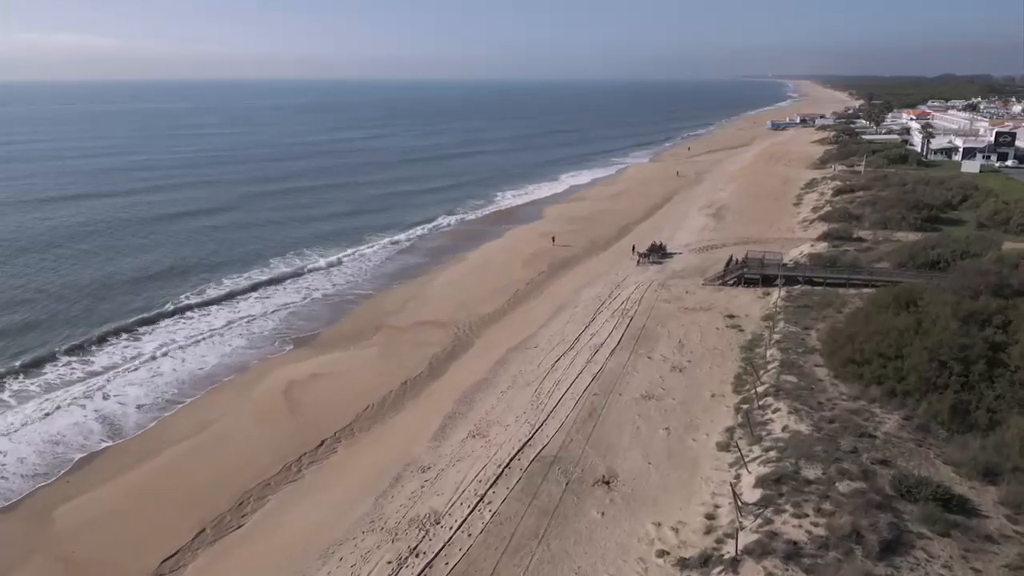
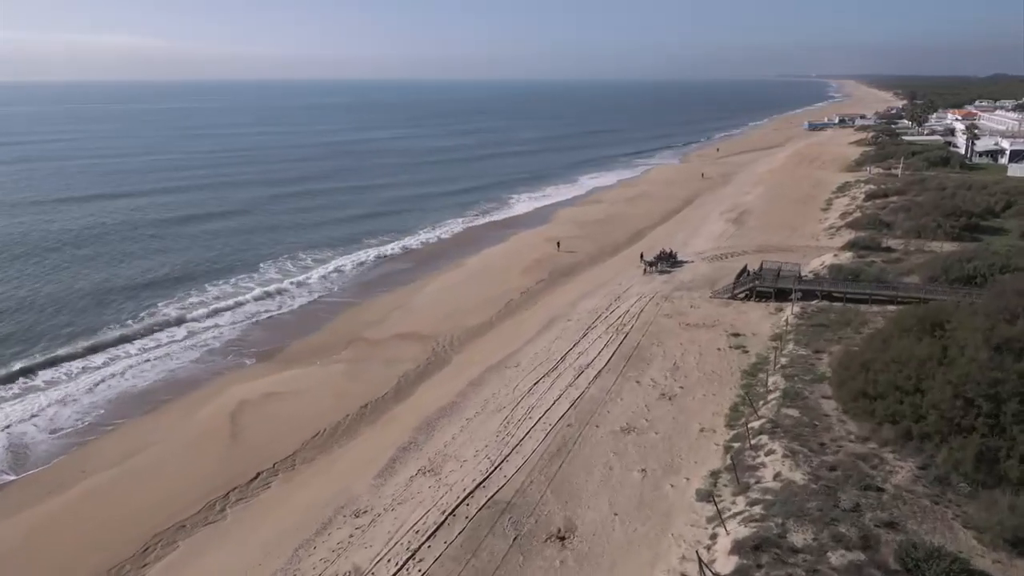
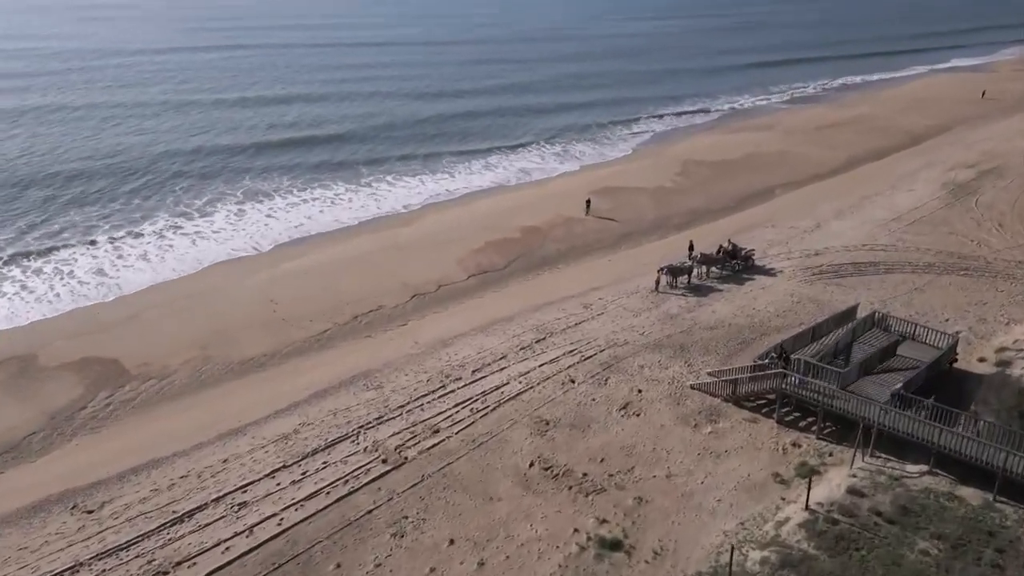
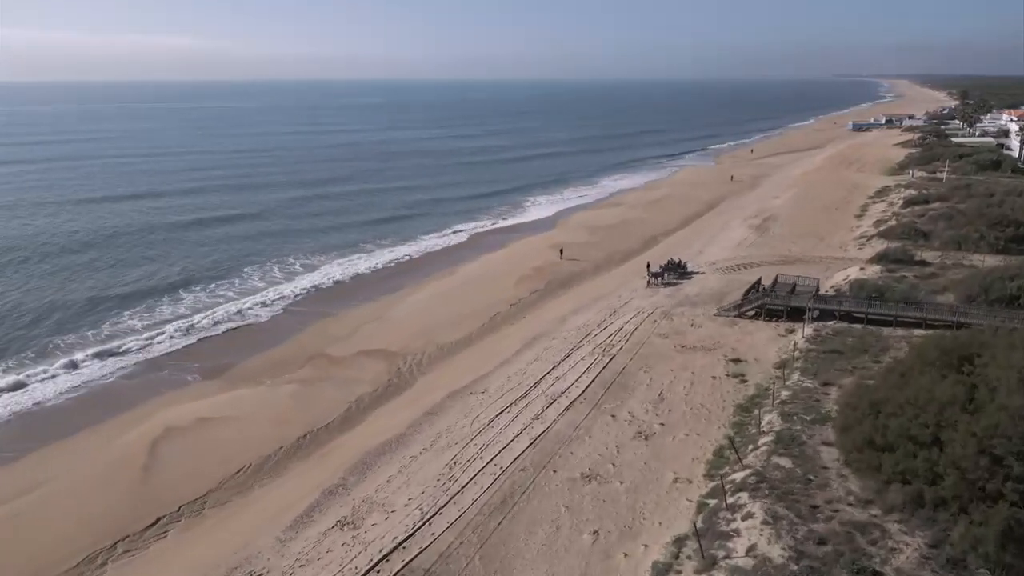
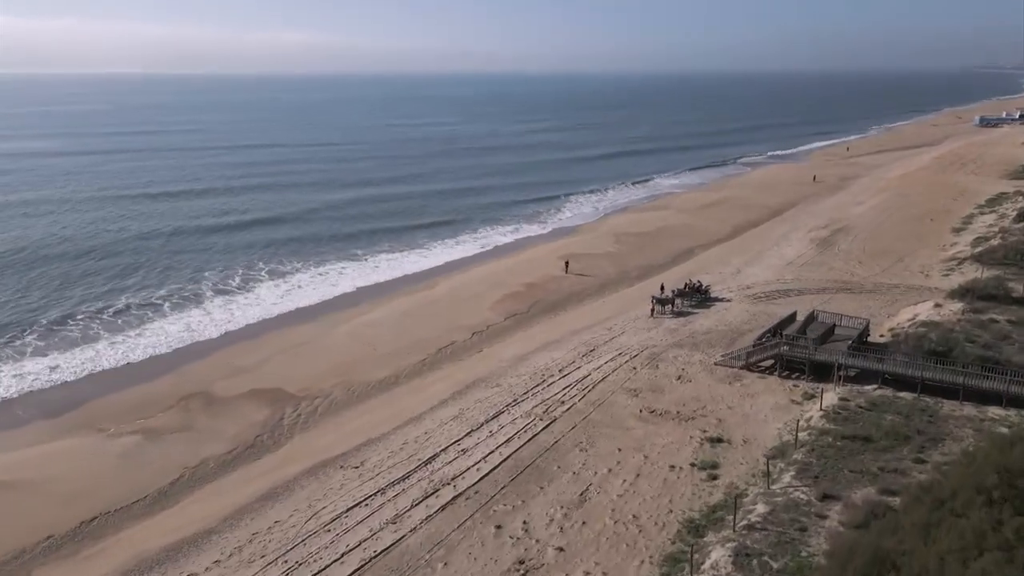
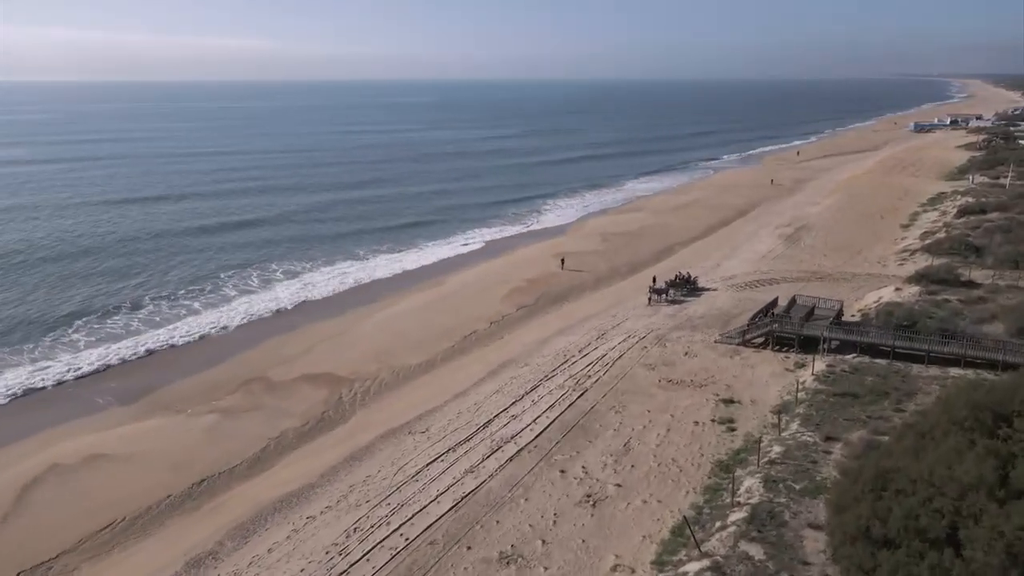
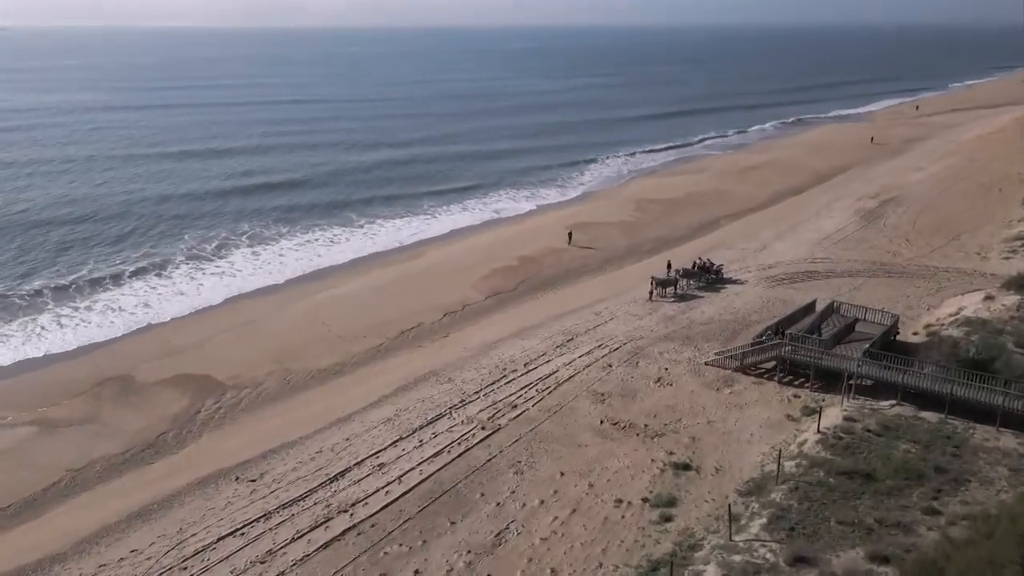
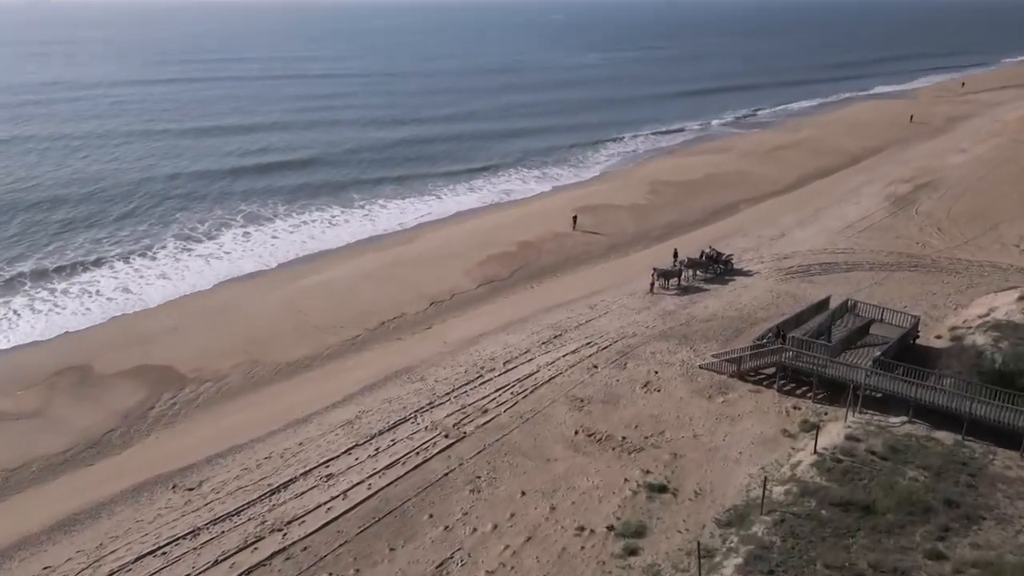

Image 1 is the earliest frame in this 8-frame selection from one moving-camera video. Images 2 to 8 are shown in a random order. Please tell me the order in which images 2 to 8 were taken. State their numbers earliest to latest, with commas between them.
2, 4, 6, 5, 7, 8, 3
